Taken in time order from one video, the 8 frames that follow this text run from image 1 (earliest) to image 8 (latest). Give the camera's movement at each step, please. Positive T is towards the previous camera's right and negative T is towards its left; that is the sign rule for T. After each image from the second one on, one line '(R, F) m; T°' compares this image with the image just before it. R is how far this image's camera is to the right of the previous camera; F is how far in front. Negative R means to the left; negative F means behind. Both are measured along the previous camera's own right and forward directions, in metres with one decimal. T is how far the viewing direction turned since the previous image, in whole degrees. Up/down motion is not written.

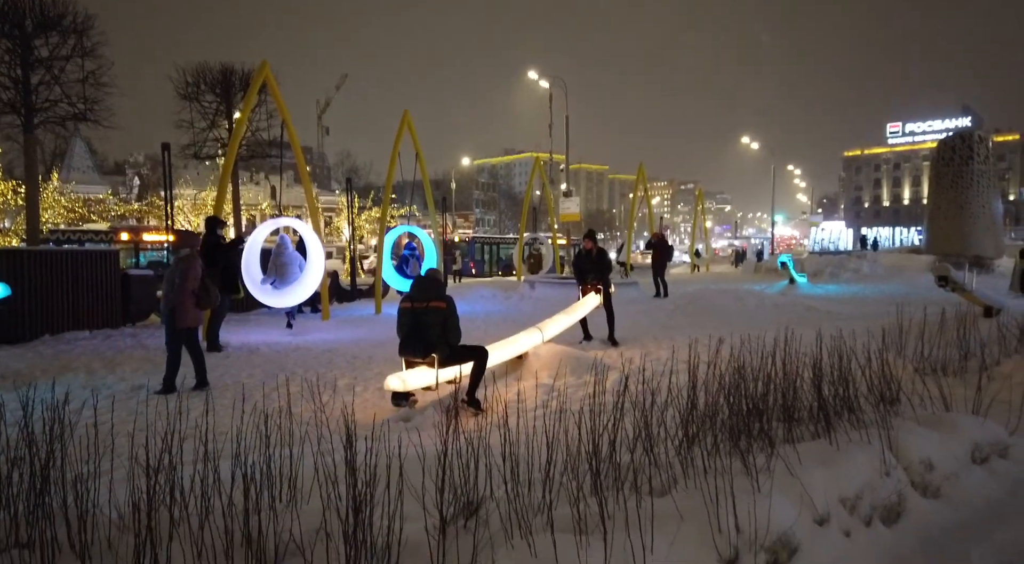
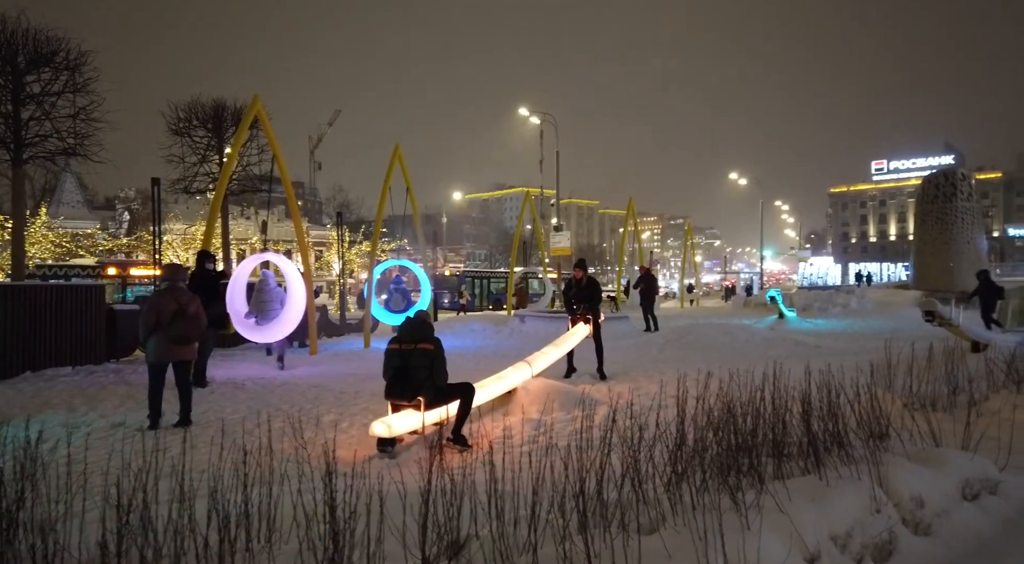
(0.0, 0.0) m; +1°
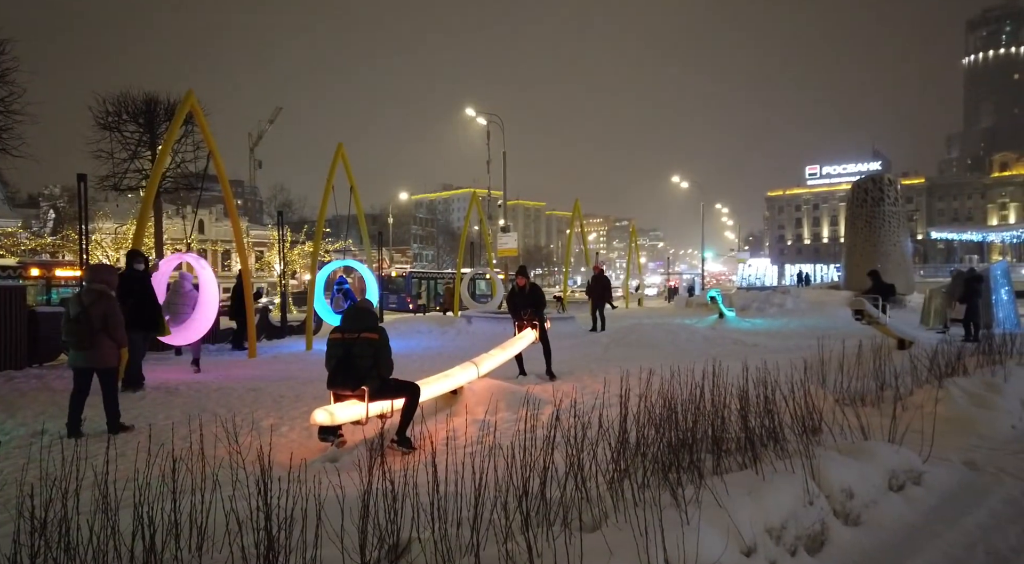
(0.0, 0.0) m; +4°
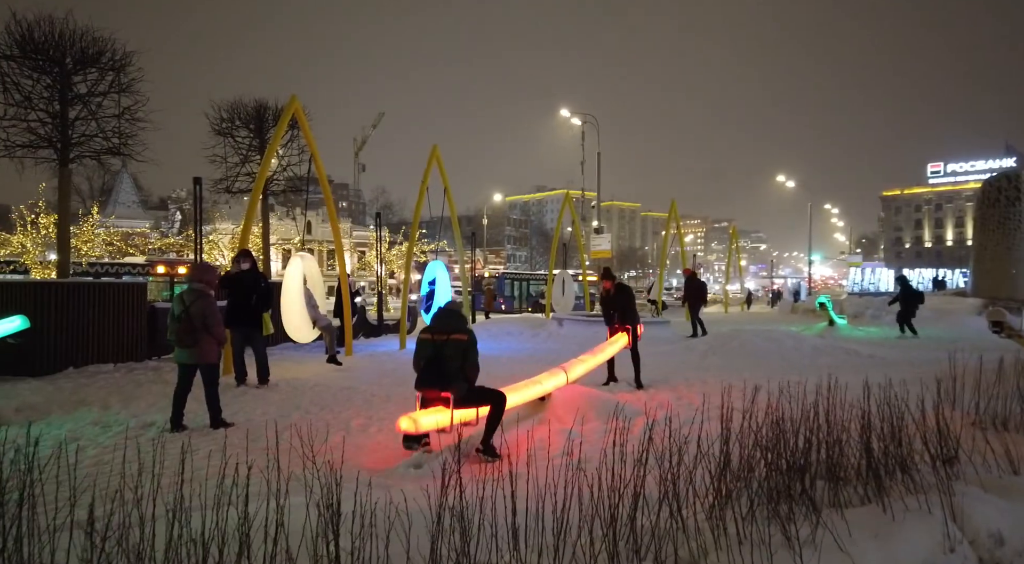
(0.0, +0.3) m; -8°
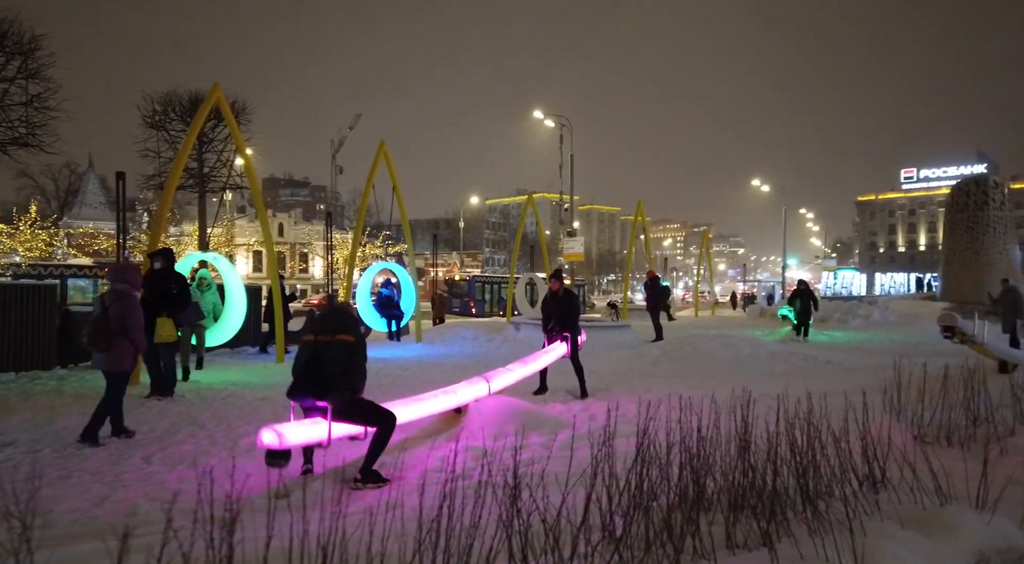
(+0.8, +0.8) m; +1°
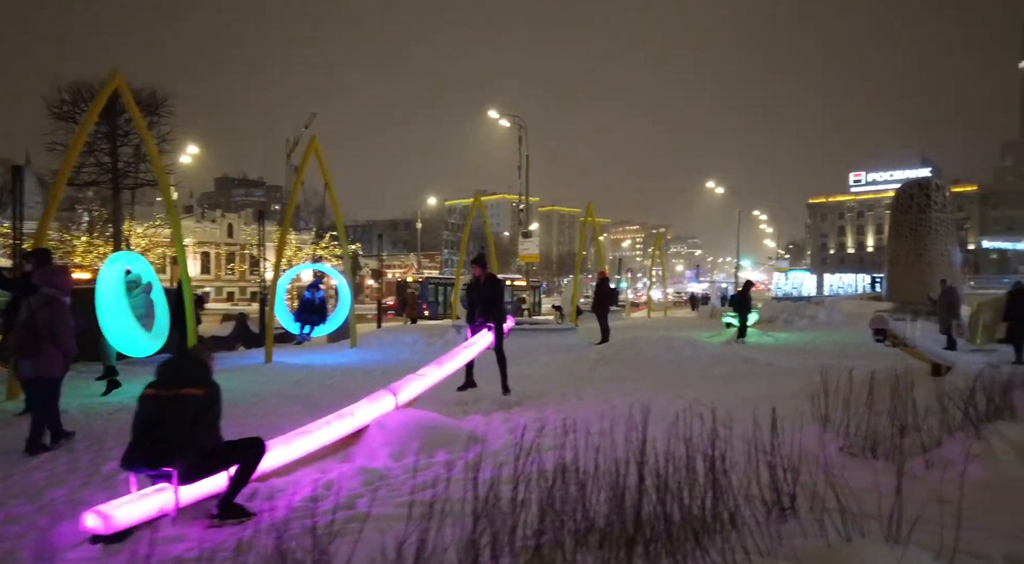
(+0.6, +0.6) m; +3°
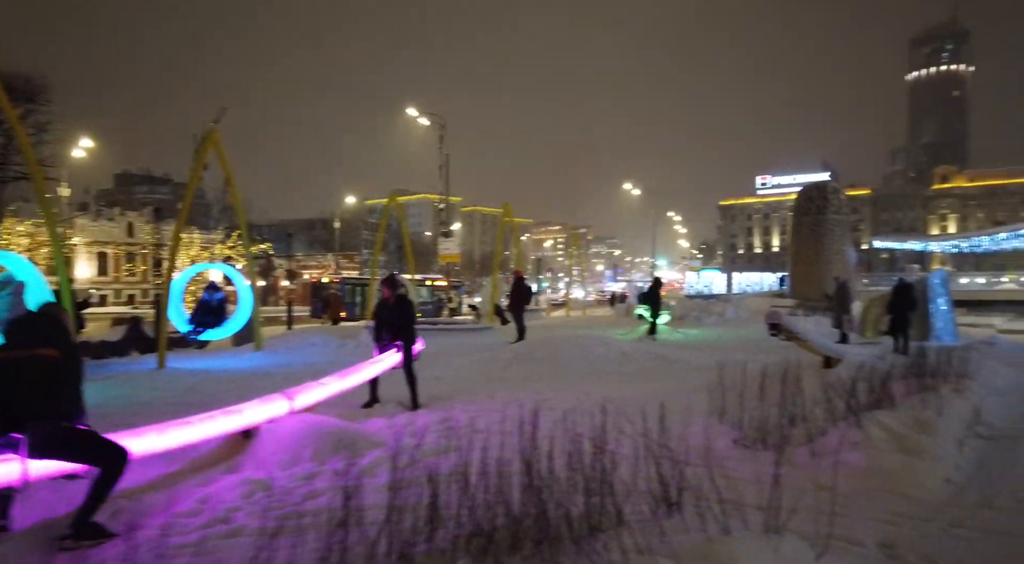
(+0.2, 0.0) m; +6°
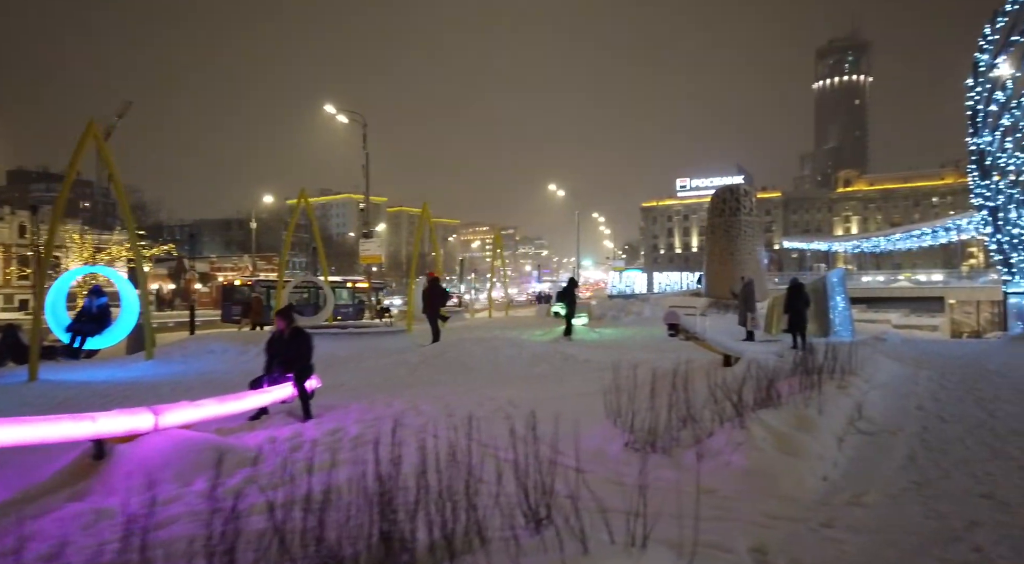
(+0.4, +0.2) m; +6°
